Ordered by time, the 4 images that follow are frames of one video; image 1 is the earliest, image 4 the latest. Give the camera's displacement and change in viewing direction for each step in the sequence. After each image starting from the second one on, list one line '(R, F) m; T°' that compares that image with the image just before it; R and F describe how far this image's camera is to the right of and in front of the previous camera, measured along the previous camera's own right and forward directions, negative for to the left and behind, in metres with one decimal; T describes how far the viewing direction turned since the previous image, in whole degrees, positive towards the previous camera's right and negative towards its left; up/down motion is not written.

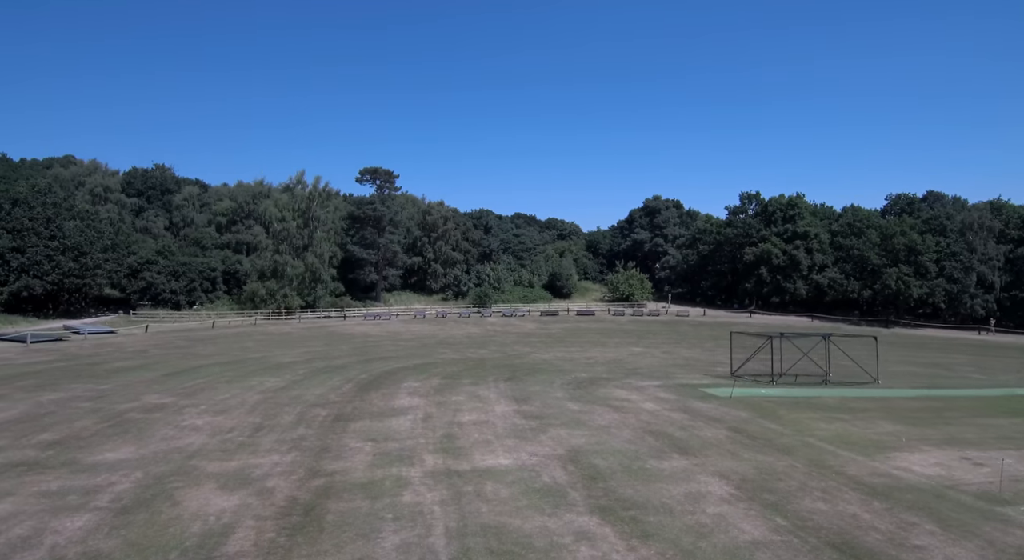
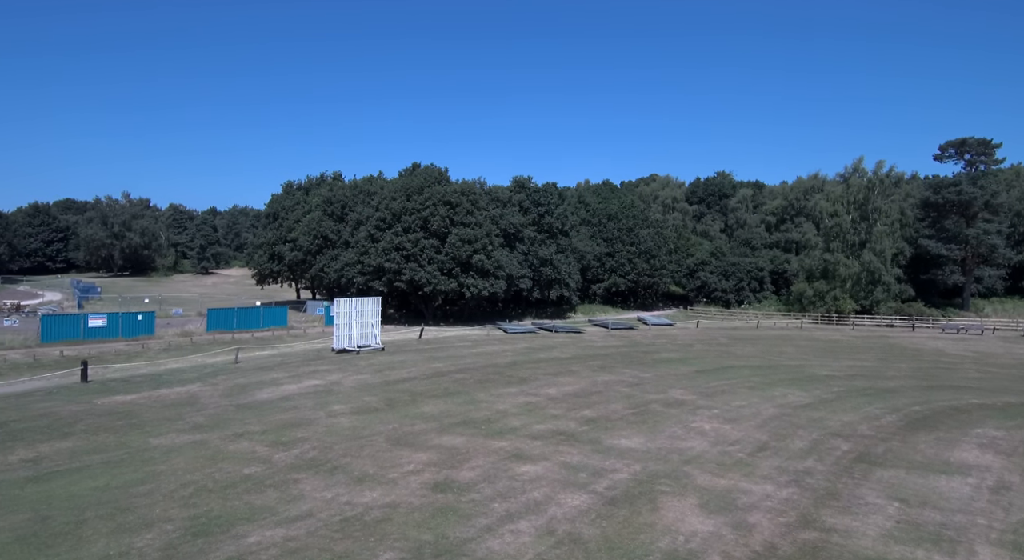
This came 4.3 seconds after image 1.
(+3.2, +4.0) m; -56°
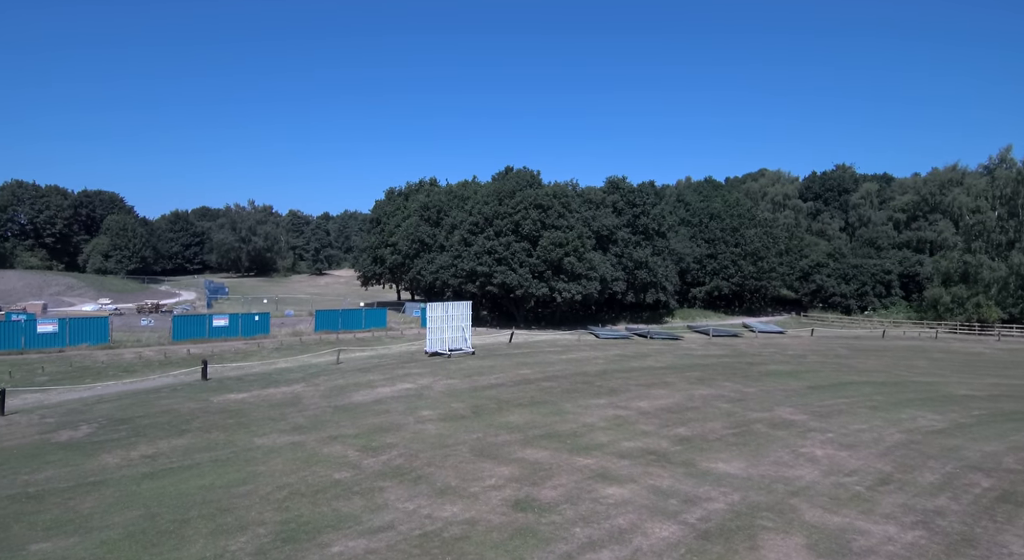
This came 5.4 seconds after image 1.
(+0.6, +1.1) m; -9°
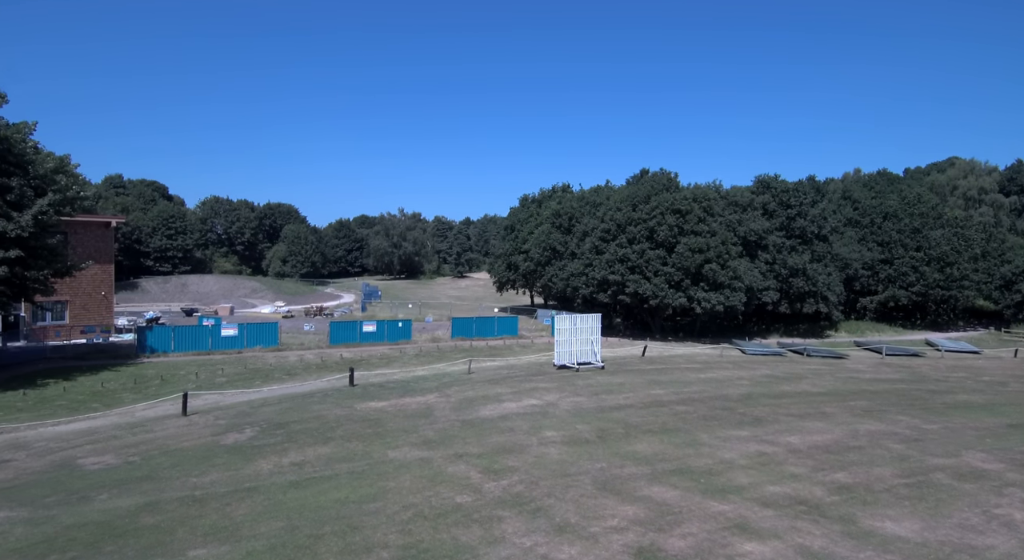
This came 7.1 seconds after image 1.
(+0.9, +1.6) m; -13°
